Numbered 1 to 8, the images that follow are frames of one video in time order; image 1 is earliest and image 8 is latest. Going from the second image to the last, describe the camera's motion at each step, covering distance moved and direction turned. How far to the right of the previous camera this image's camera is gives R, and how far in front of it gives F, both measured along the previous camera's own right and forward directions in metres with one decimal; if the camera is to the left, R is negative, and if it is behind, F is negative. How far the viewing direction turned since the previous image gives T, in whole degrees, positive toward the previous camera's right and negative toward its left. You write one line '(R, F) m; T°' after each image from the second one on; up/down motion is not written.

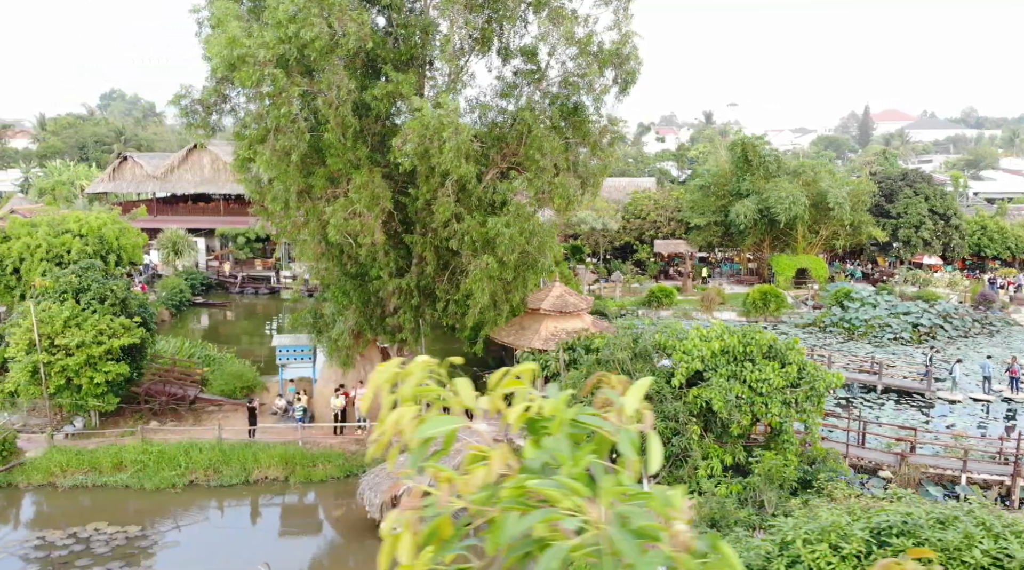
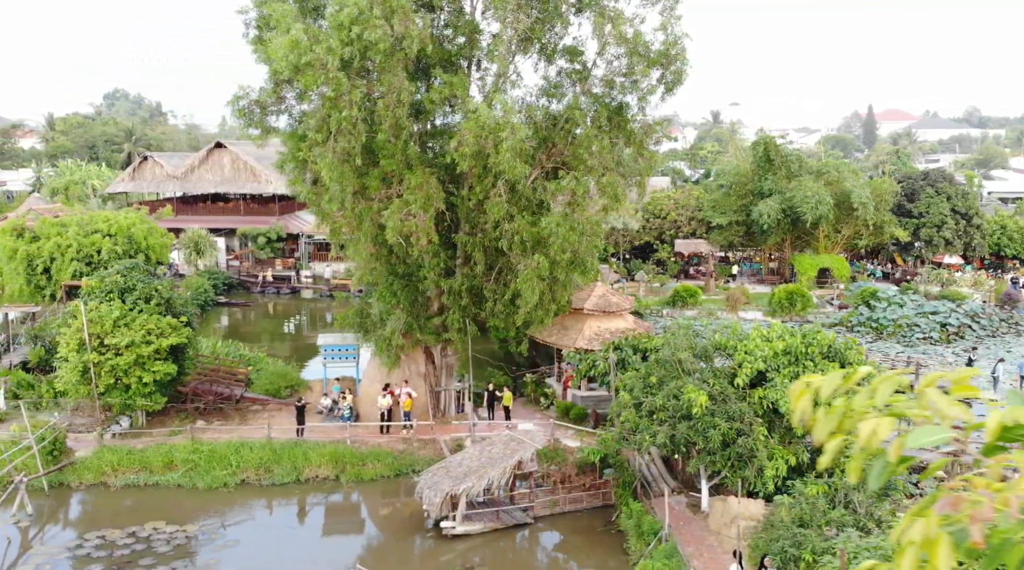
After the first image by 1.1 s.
(-0.9, 0.0) m; 0°
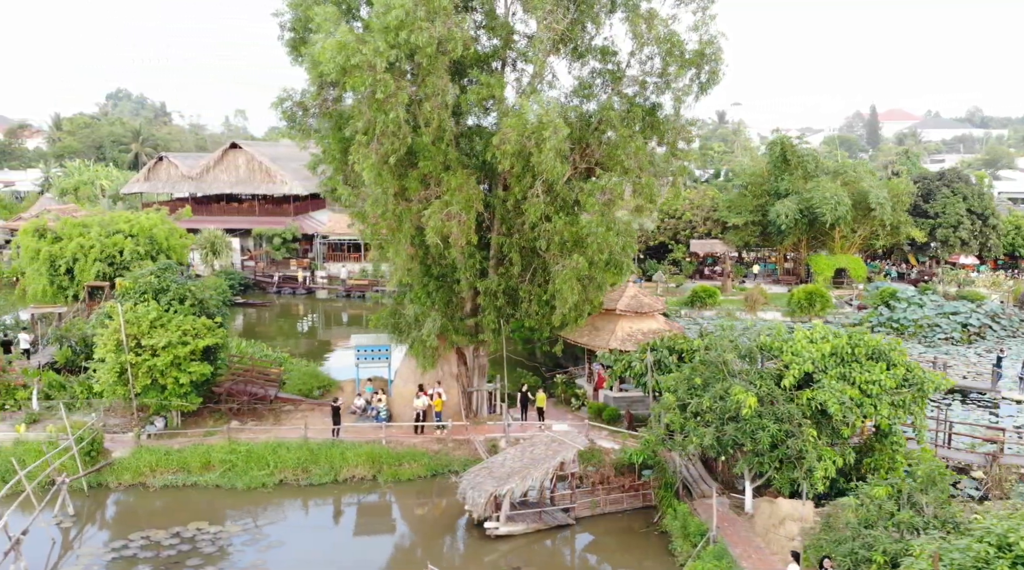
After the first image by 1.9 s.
(-0.7, 0.0) m; 0°
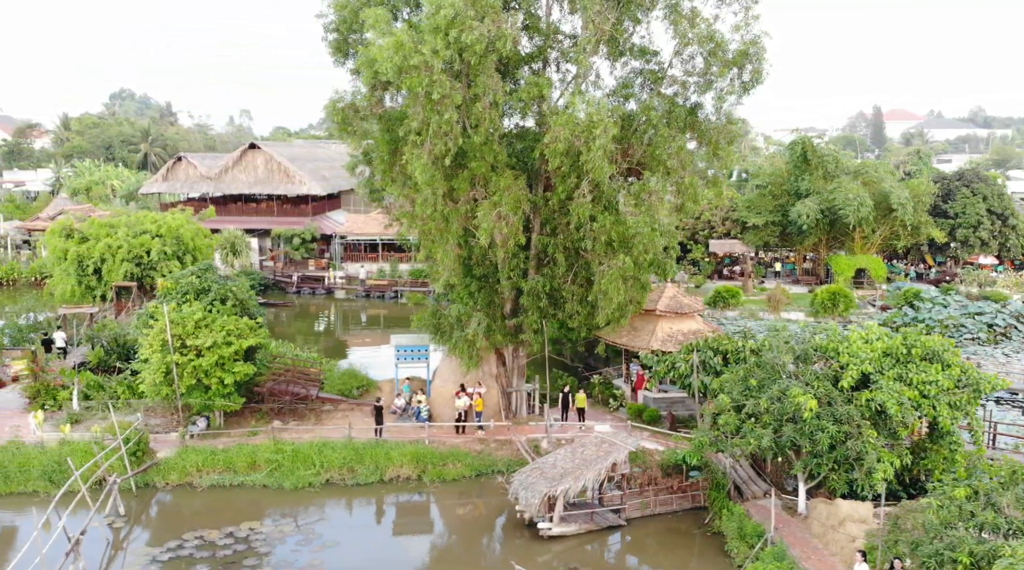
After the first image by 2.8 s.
(-0.8, 0.0) m; 0°
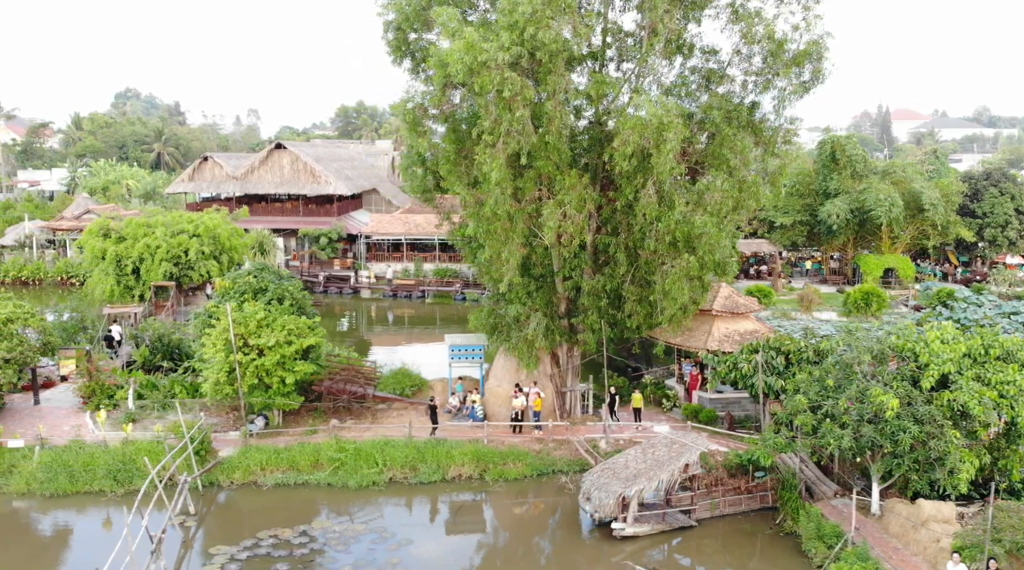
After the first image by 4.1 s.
(-1.1, 0.0) m; 0°
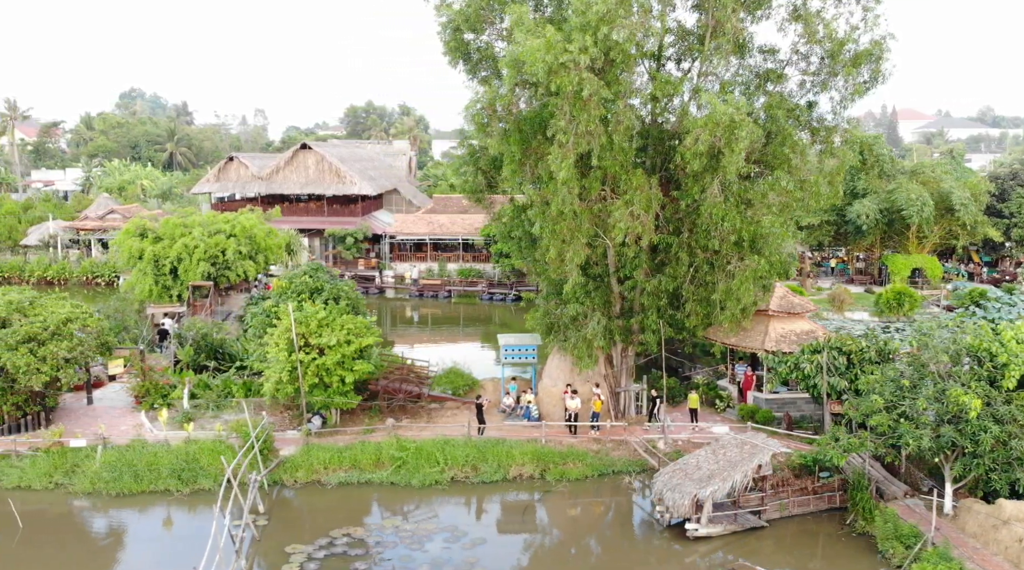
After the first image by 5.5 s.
(-1.1, 0.0) m; 0°
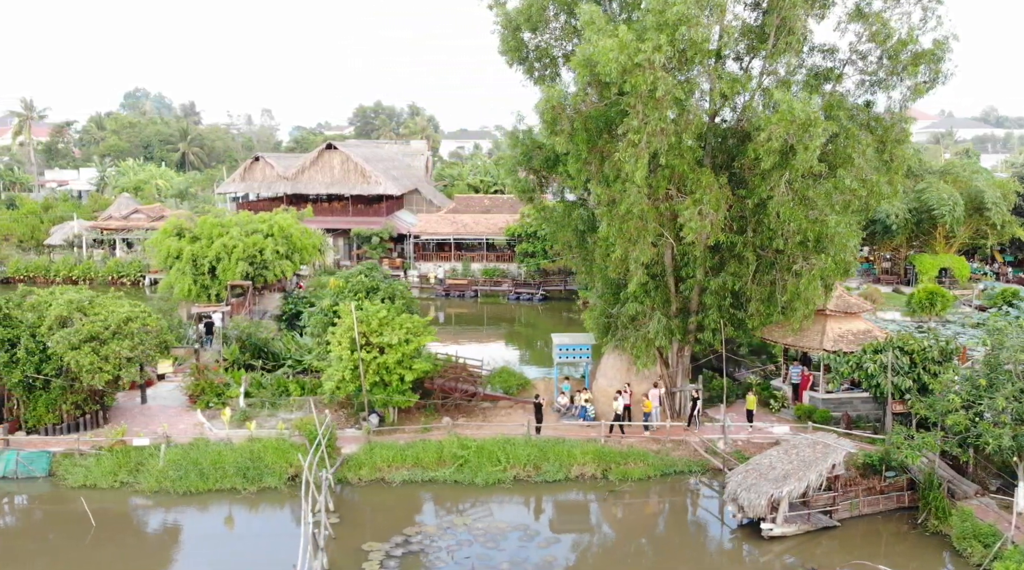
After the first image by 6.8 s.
(-1.1, 0.0) m; 0°
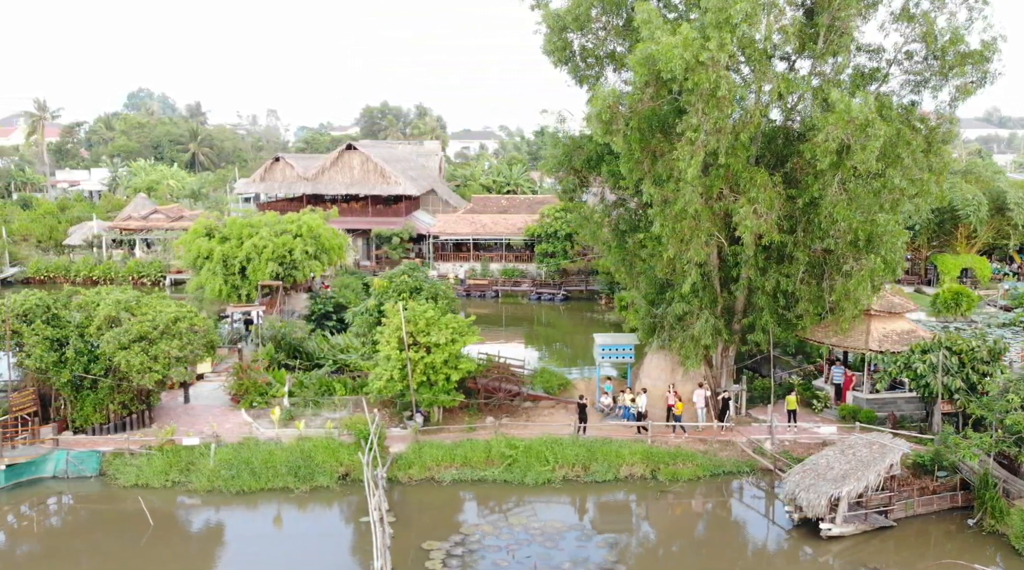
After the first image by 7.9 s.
(-0.9, 0.0) m; 0°
